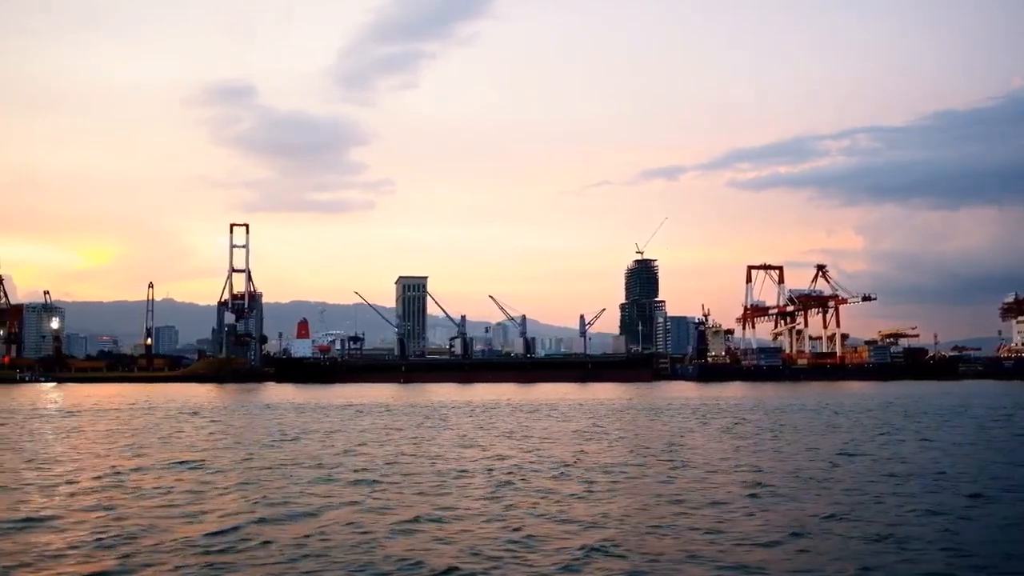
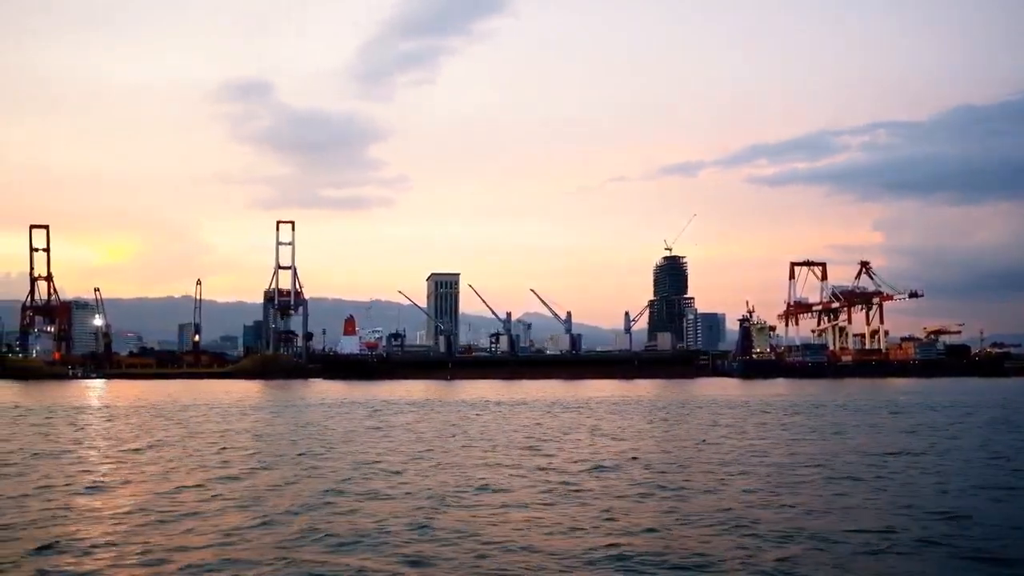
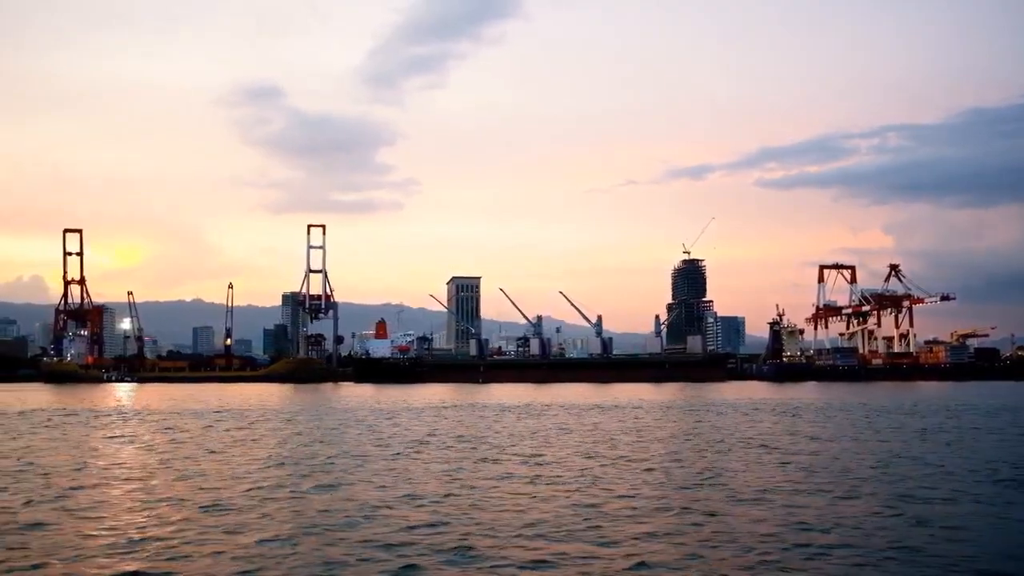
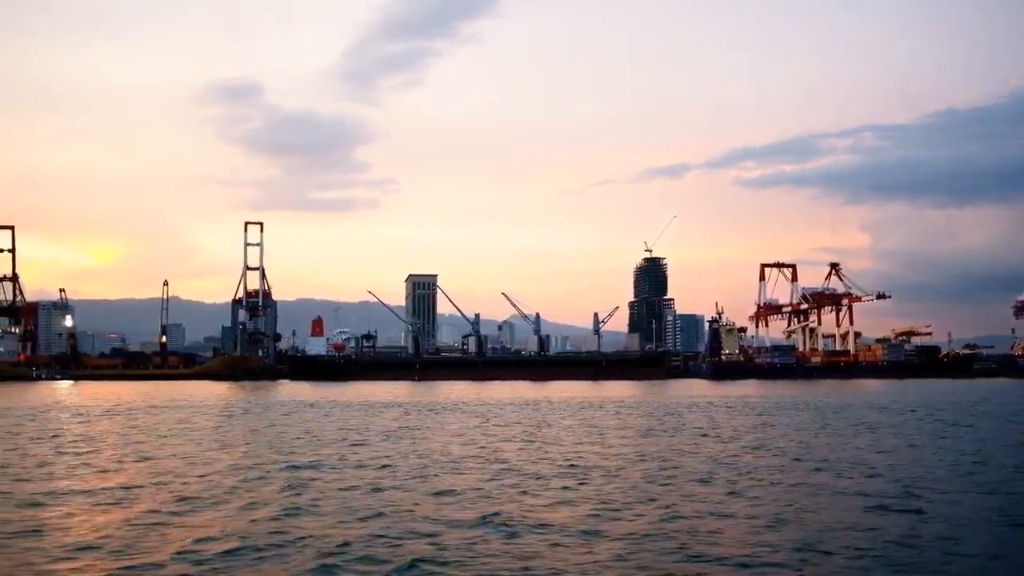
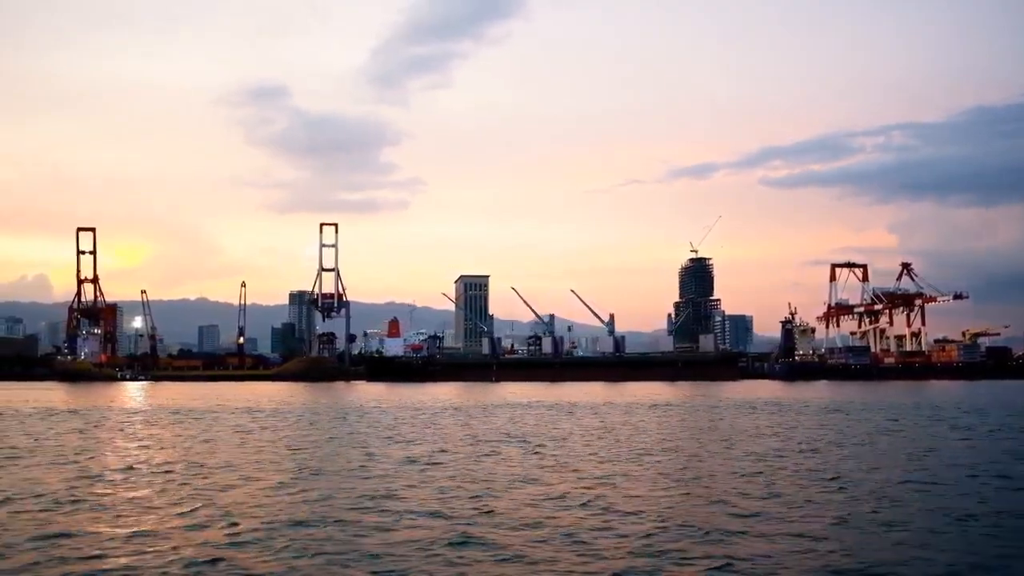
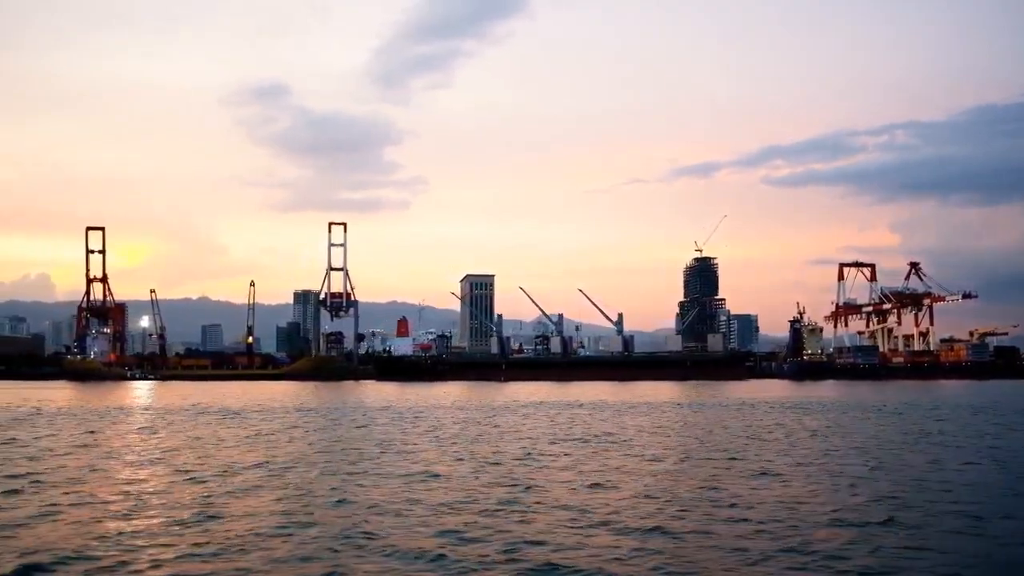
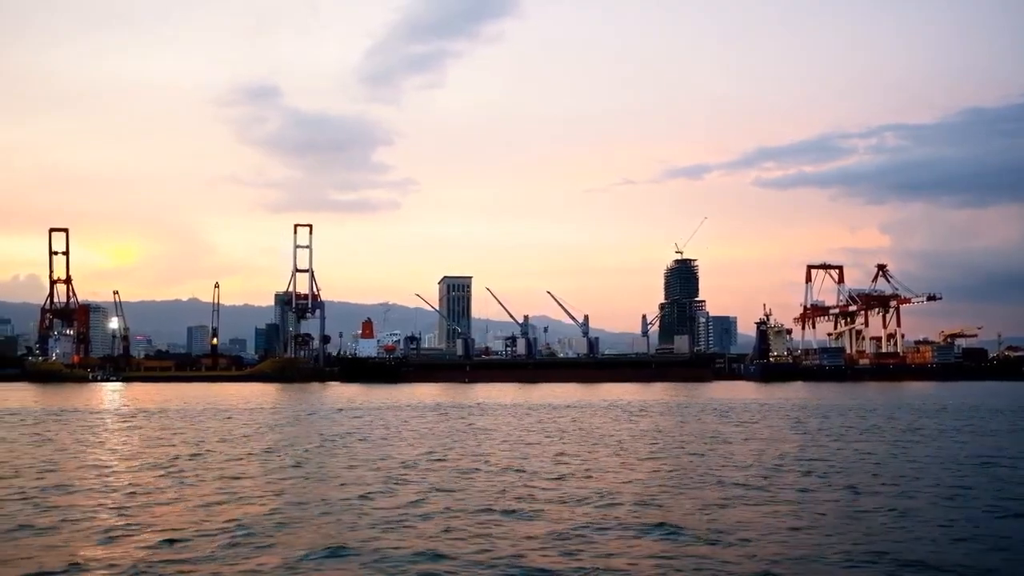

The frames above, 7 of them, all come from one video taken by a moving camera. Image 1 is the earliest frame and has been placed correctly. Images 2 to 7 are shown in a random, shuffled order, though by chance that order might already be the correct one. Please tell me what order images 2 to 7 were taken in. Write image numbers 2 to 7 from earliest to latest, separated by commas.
4, 2, 7, 3, 5, 6
